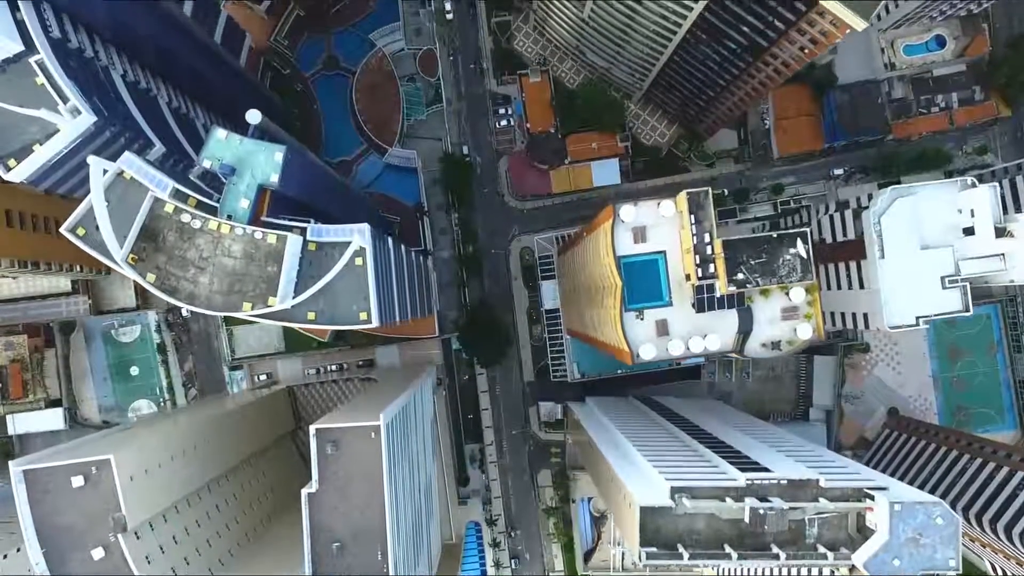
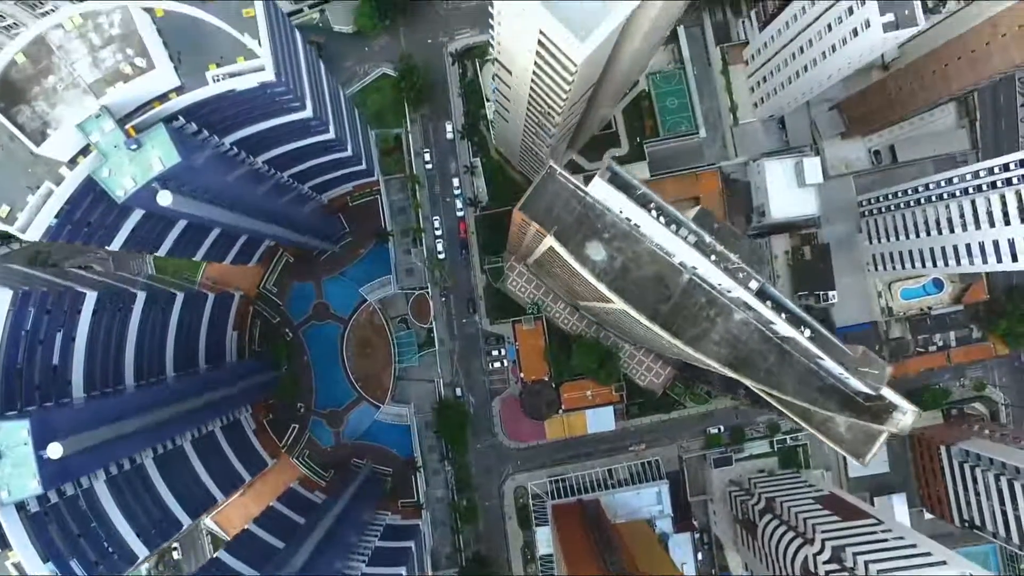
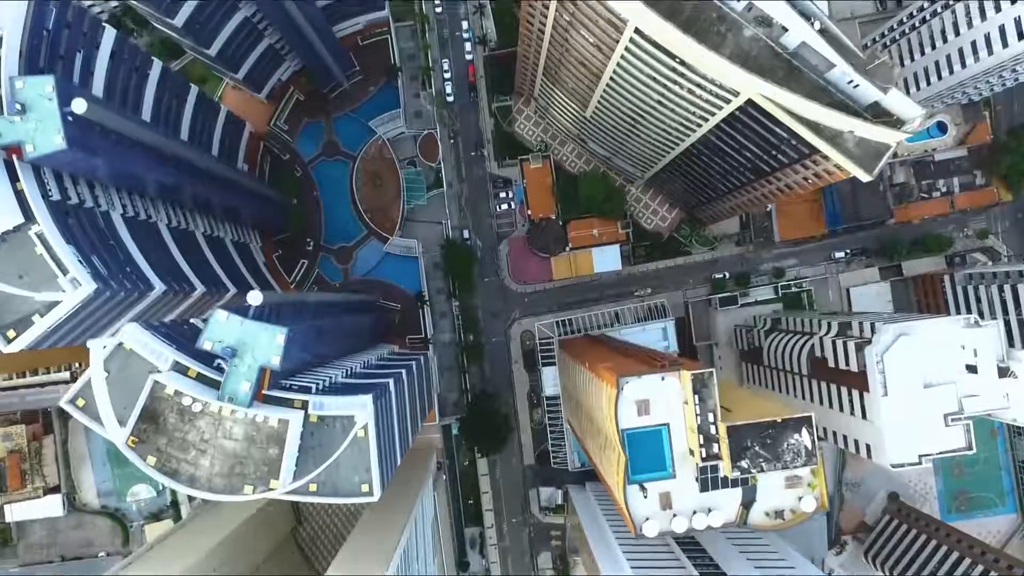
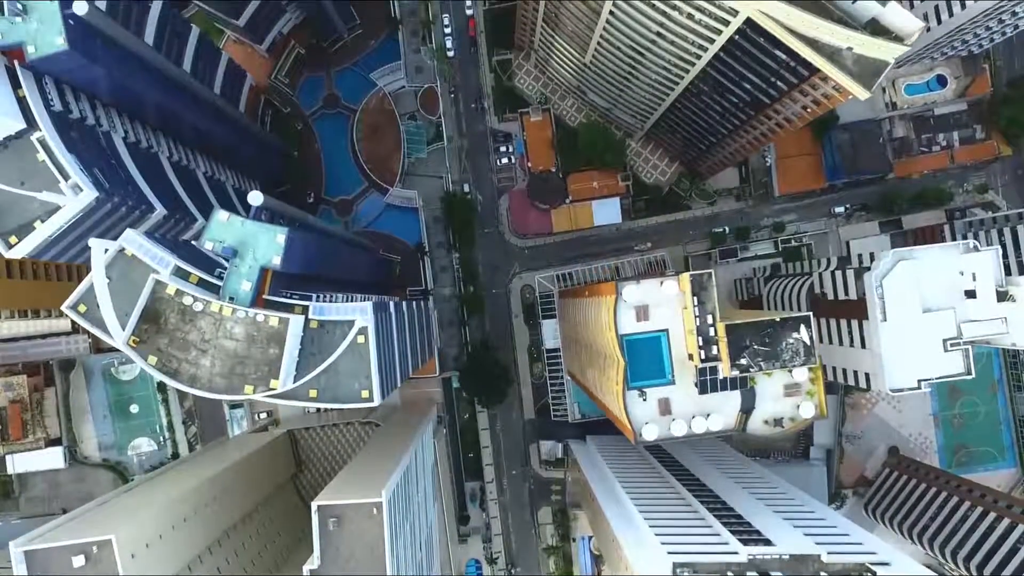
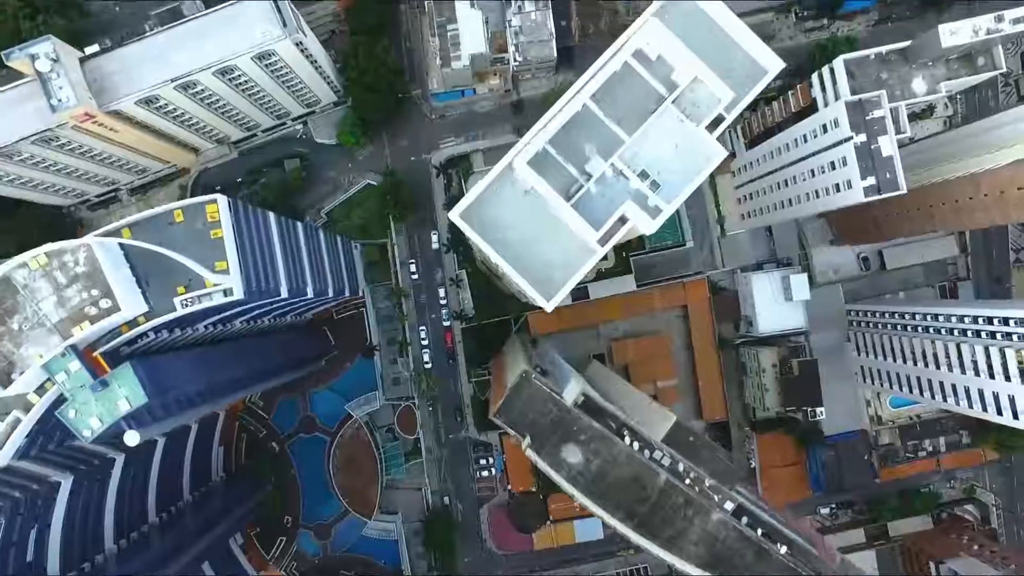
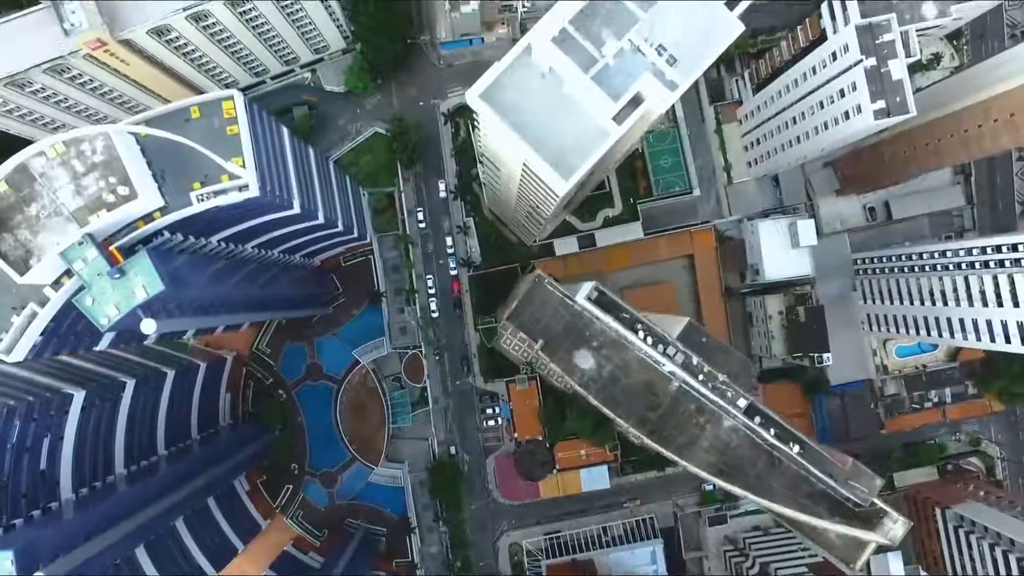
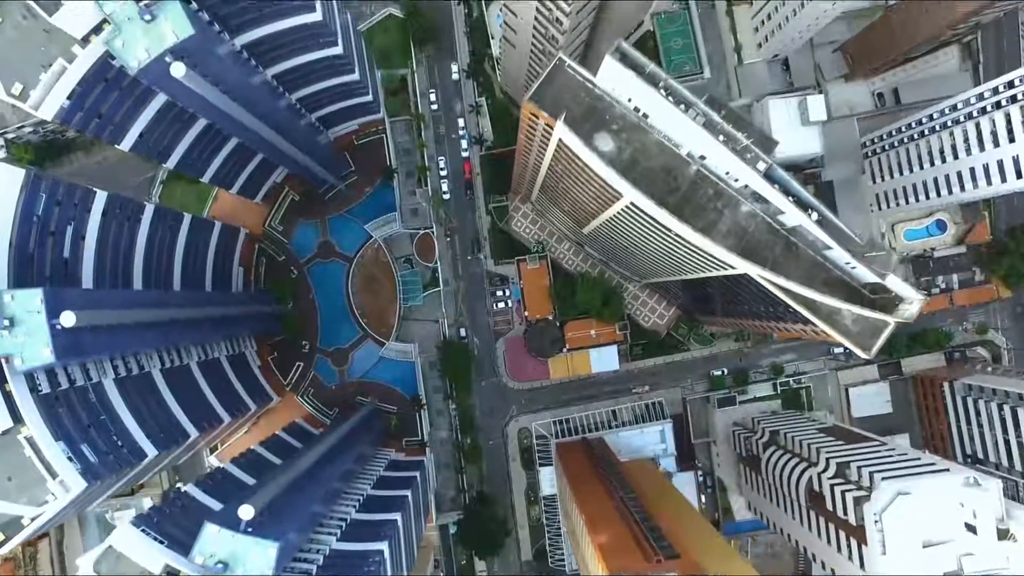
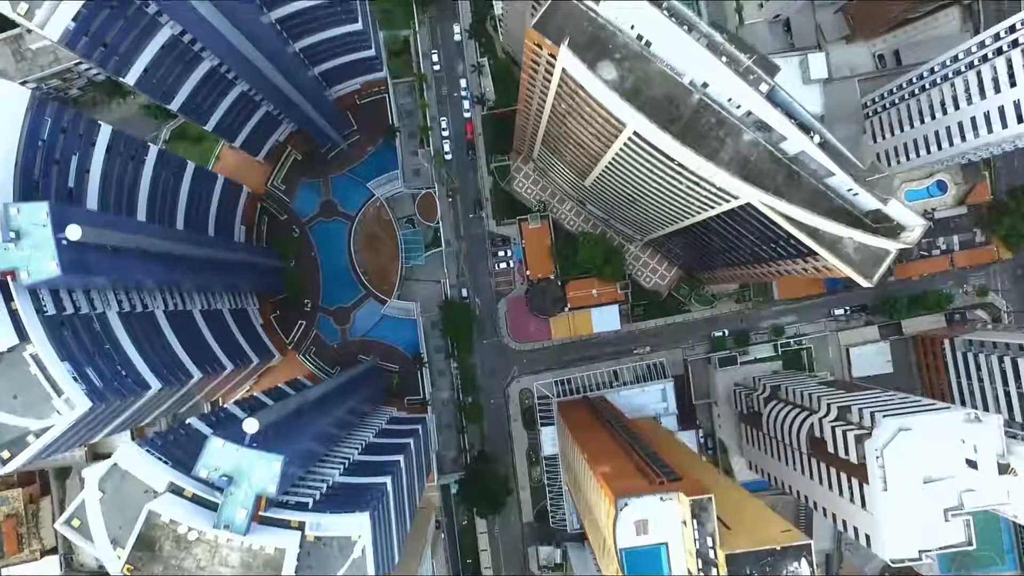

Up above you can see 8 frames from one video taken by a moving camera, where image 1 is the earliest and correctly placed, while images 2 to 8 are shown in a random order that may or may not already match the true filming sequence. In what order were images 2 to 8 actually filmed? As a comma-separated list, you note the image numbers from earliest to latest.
4, 3, 8, 7, 2, 6, 5
